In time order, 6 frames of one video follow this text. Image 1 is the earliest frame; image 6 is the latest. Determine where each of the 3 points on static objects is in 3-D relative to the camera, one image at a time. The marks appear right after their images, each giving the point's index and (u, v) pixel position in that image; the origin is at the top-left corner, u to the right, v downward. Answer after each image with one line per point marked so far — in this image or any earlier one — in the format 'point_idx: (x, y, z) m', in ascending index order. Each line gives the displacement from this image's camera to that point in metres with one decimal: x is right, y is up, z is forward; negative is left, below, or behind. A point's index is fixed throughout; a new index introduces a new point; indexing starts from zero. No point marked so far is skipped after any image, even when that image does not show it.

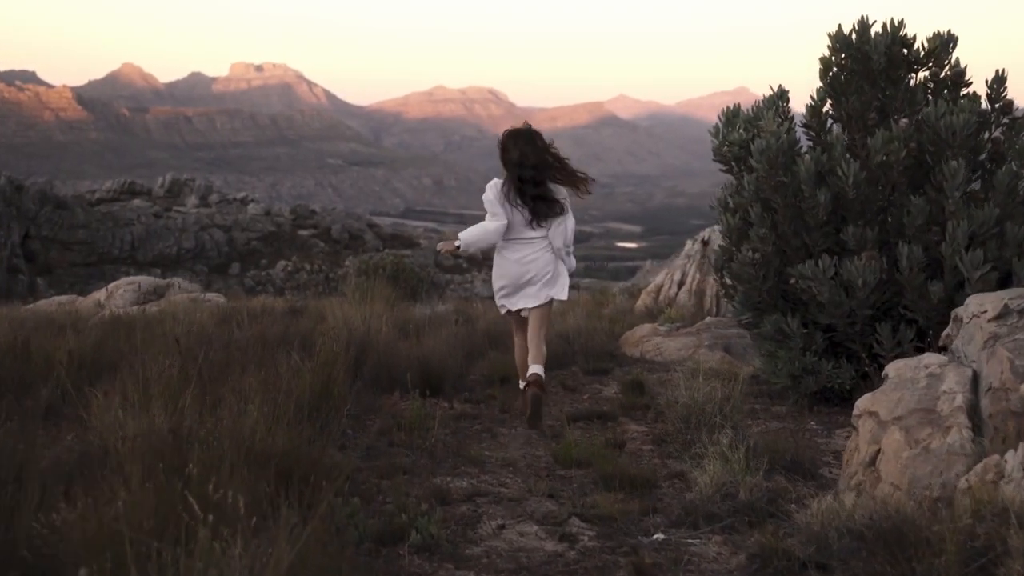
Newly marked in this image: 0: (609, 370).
0: (+0.8, -0.7, +8.2) m
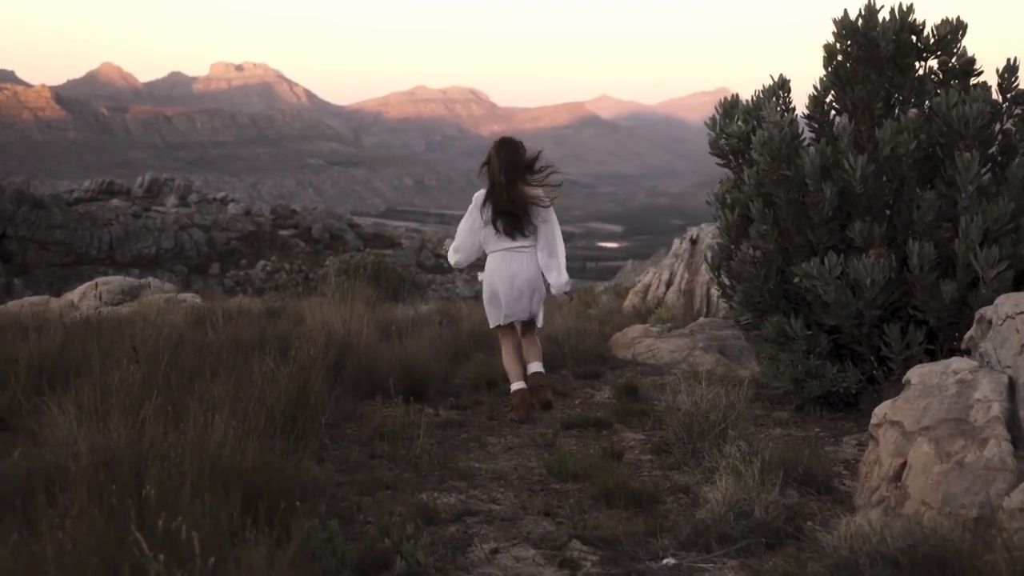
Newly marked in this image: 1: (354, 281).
0: (+0.7, -0.7, +7.8) m
1: (-2.1, +0.1, +12.5) m
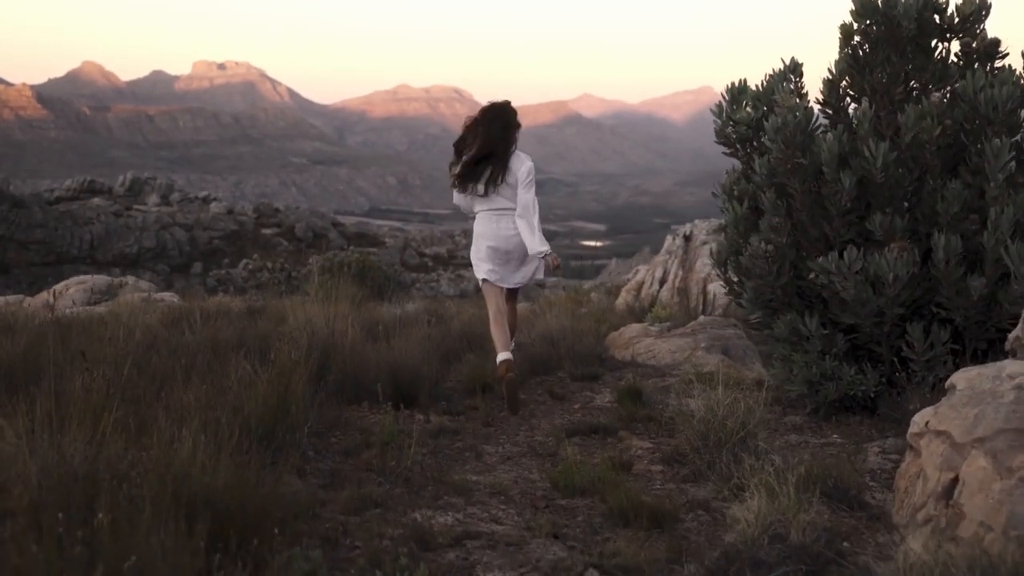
0: (+0.7, -0.7, +7.4) m
1: (-2.2, +0.1, +12.1) m
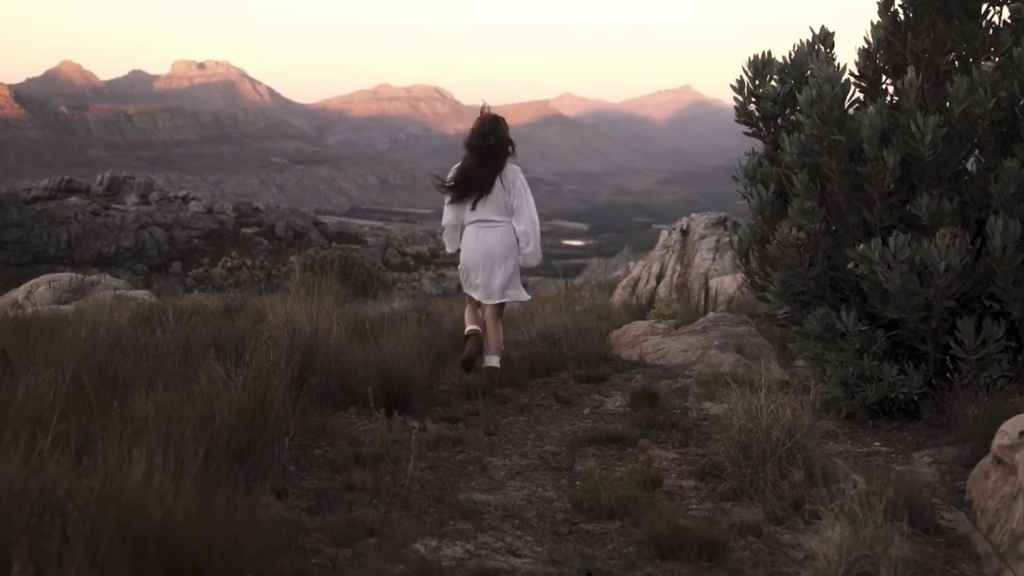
0: (+0.7, -0.6, +6.8) m
1: (-2.3, +0.1, +11.4) m
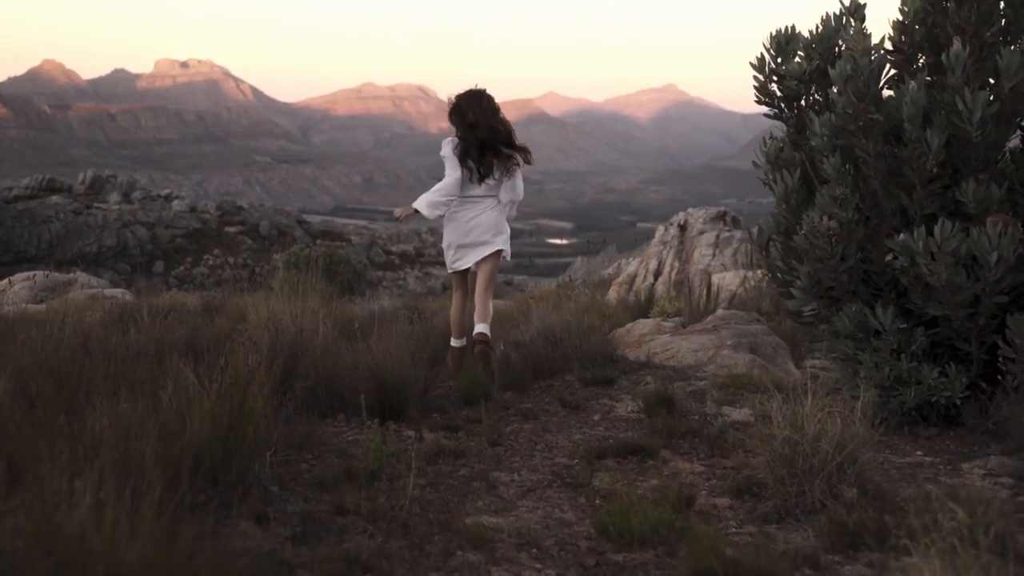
0: (+0.7, -0.6, +6.3) m
1: (-2.3, +0.2, +10.9) m
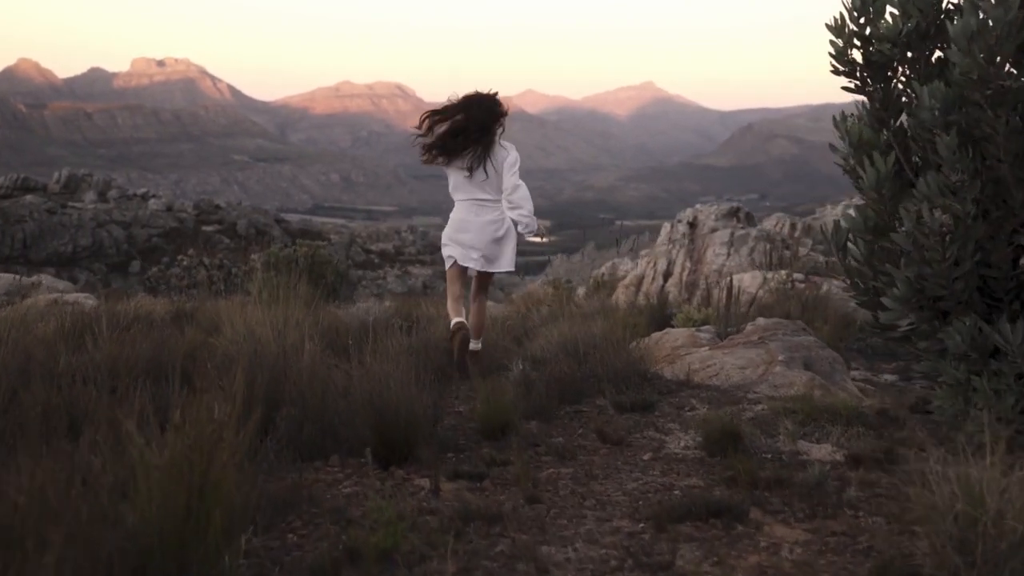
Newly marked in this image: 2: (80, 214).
0: (+0.8, -0.6, +5.4) m
1: (-2.3, +0.1, +9.8) m
2: (-9.3, +1.6, +20.0) m
